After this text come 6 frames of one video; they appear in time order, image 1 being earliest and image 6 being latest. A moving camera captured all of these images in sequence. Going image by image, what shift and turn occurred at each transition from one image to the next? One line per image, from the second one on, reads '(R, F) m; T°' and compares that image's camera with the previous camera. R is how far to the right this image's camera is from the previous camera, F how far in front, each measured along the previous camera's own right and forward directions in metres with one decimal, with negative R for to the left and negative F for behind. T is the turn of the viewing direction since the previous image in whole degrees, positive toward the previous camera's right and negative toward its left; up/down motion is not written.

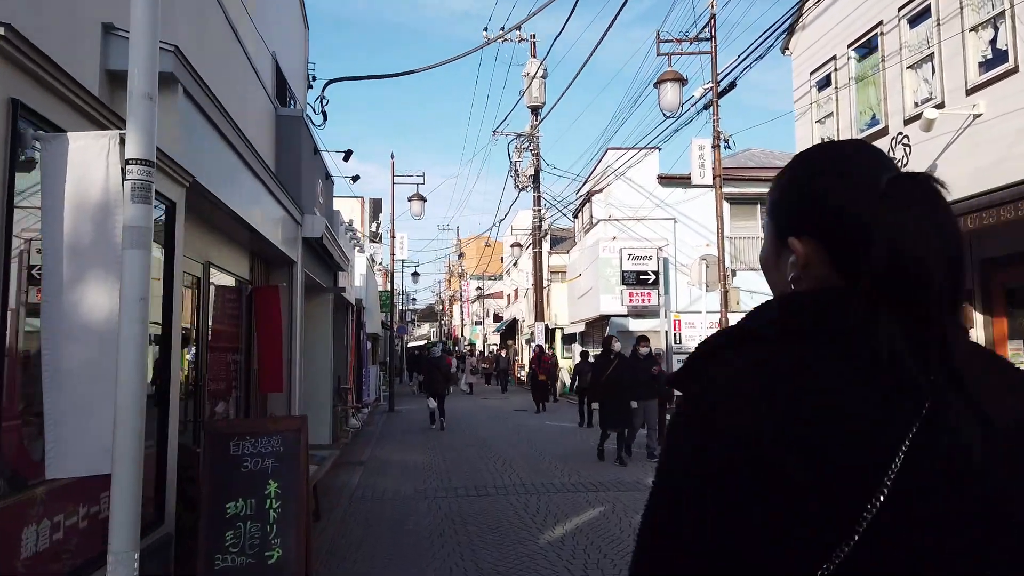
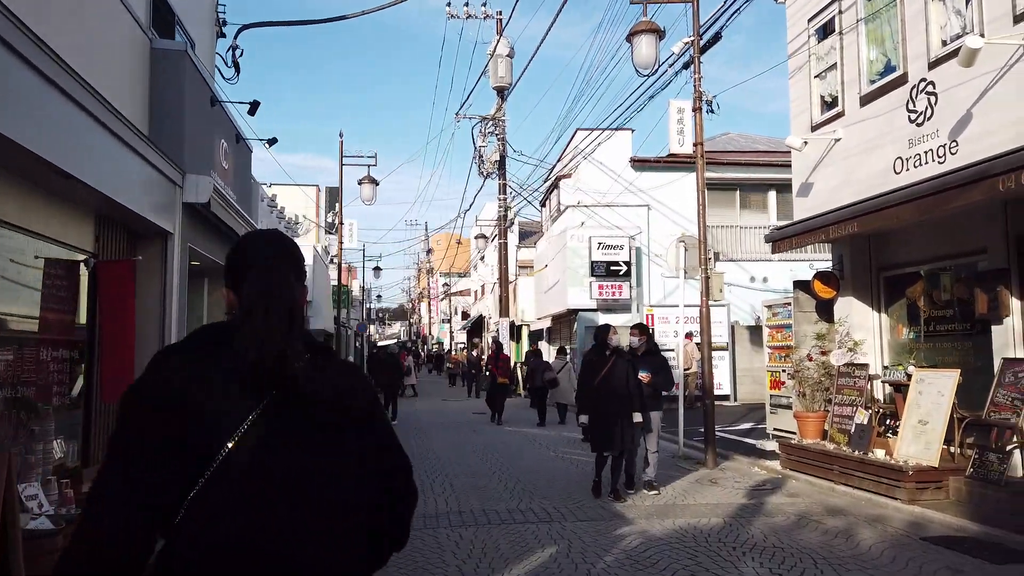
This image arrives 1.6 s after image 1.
(+0.4, +2.0) m; +2°
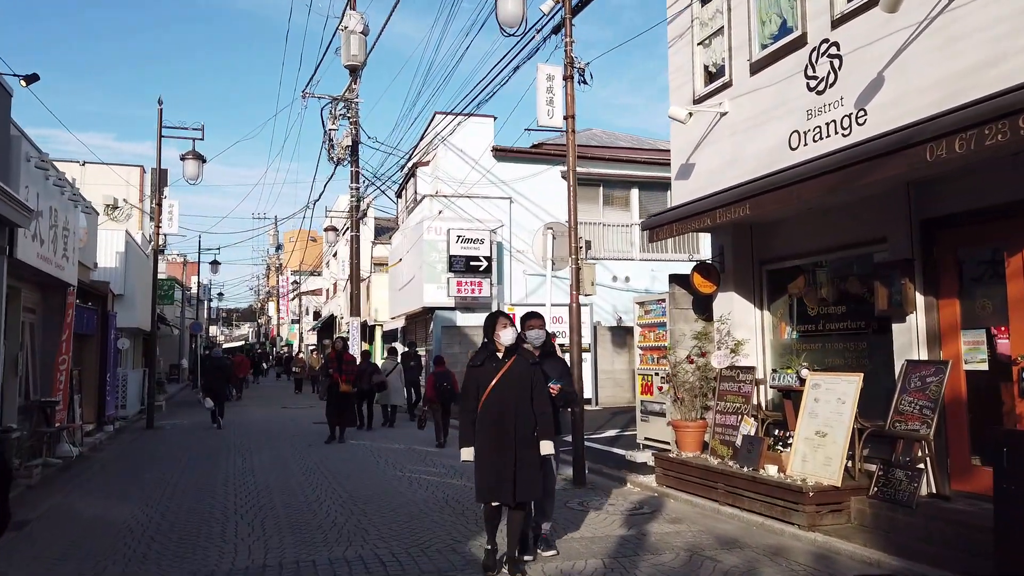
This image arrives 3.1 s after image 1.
(+0.3, +1.8) m; +11°
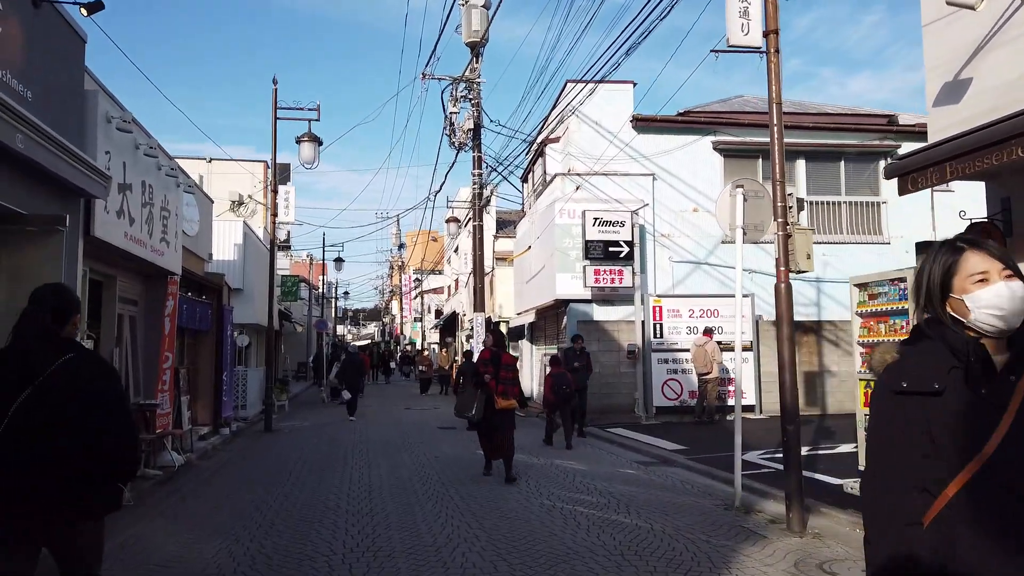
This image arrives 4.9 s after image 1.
(-0.7, +2.4) m; -9°
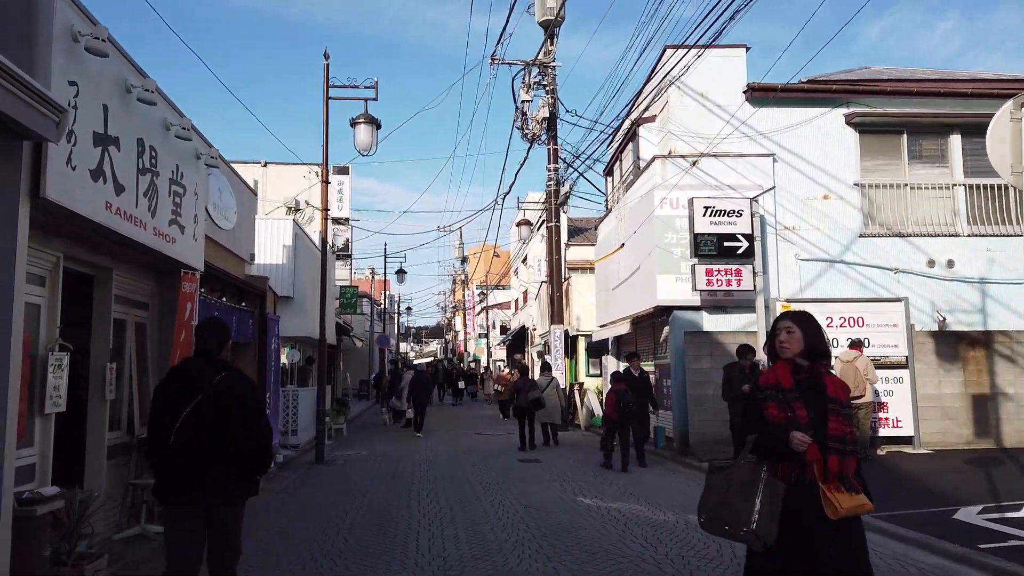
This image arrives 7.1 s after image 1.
(-0.7, +2.9) m; -5°
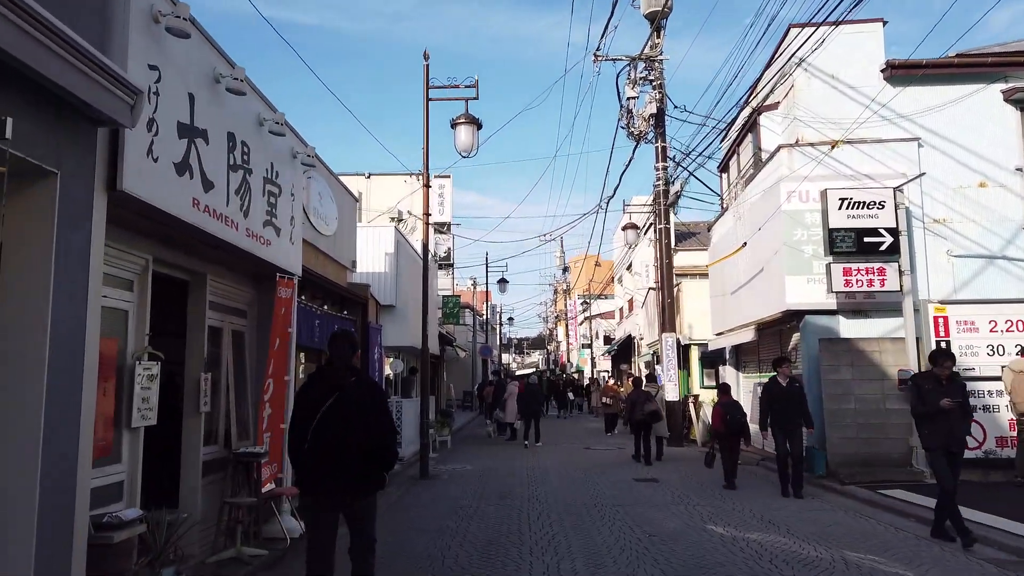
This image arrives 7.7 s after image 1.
(-0.2, +0.9) m; -8°
